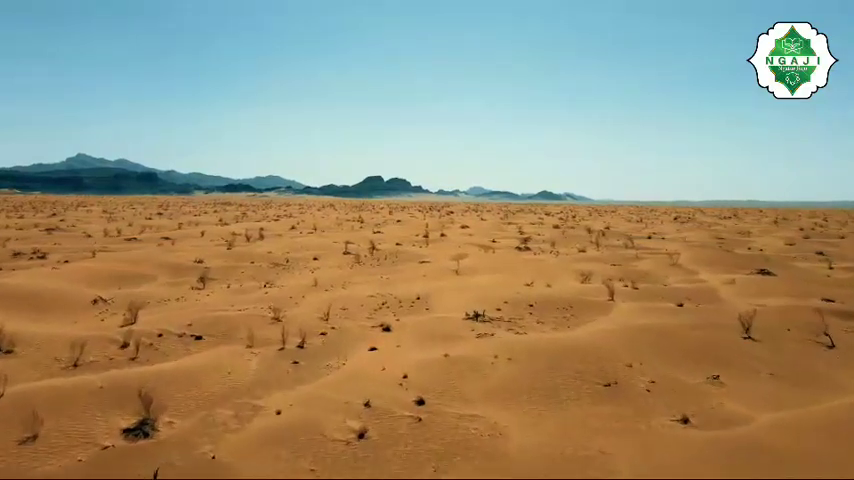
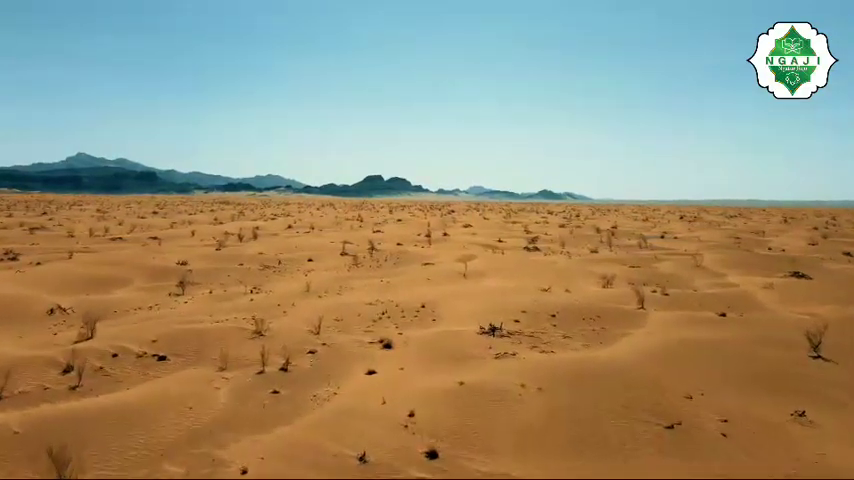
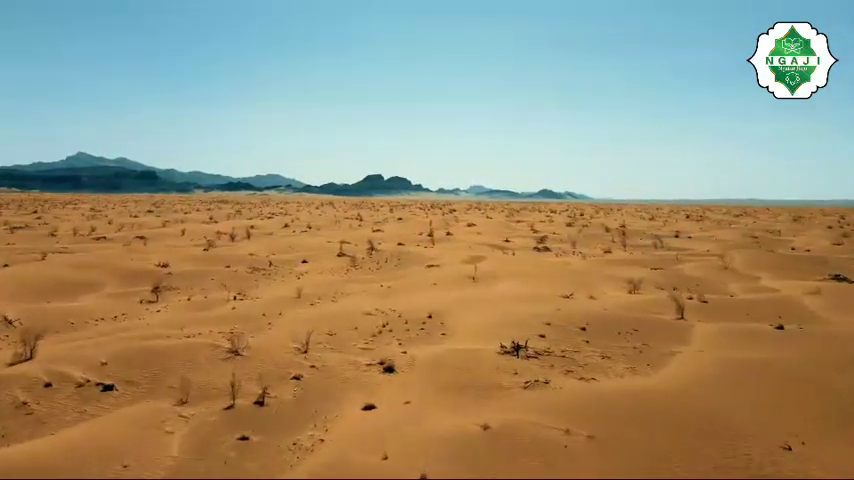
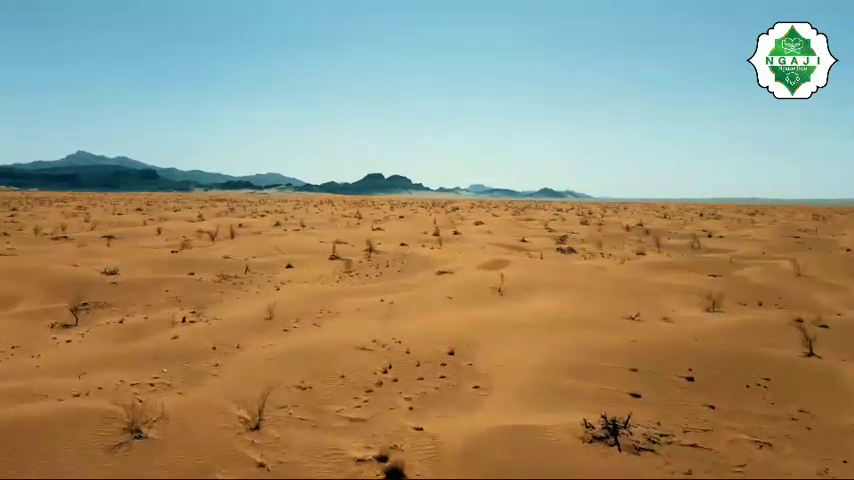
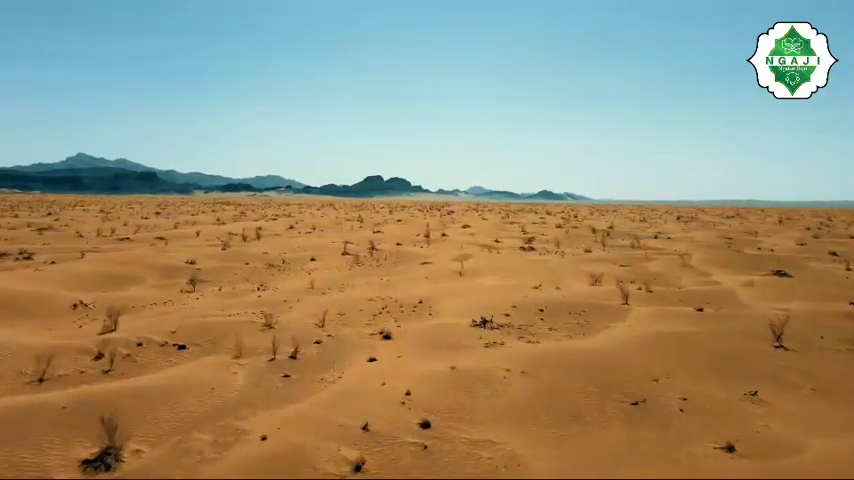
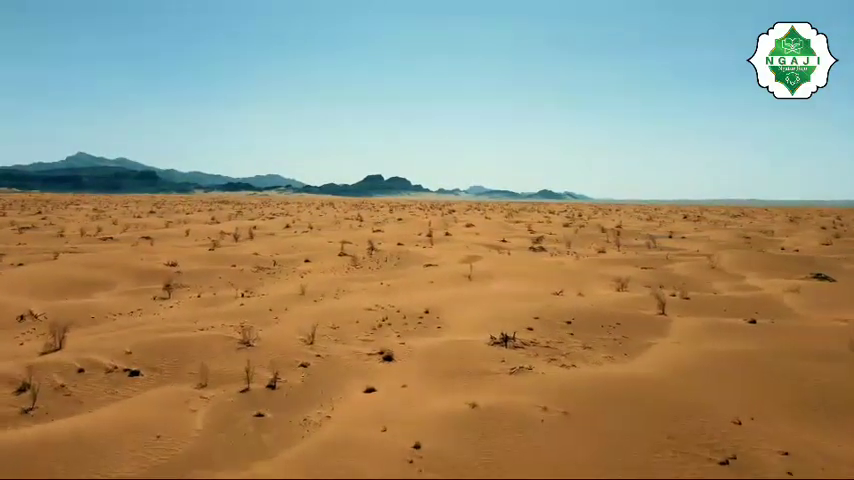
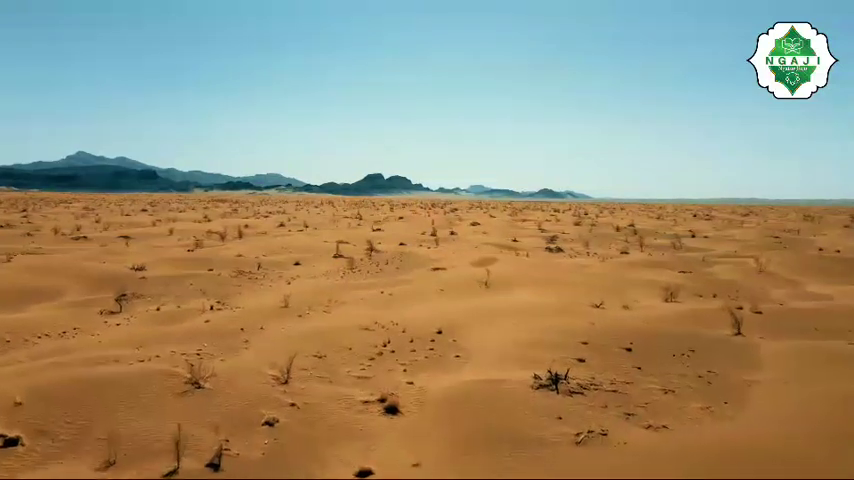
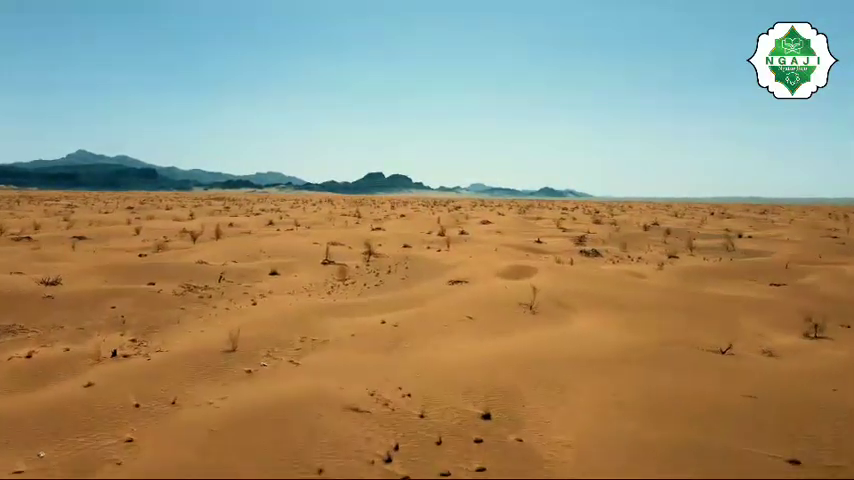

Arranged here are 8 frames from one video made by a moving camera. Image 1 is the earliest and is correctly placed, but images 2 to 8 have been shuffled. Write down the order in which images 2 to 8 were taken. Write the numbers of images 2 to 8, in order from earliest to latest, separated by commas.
5, 2, 6, 3, 7, 4, 8
